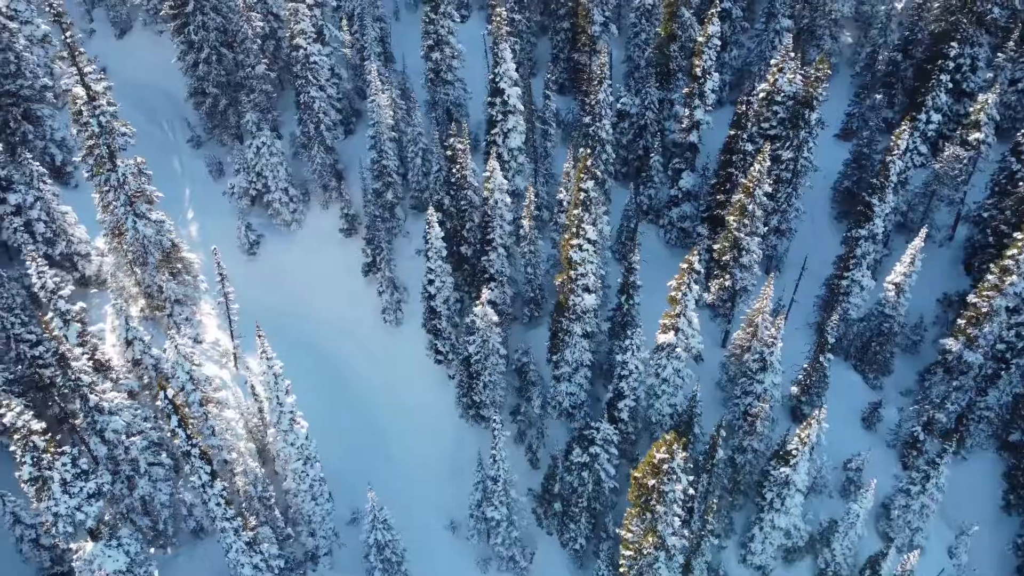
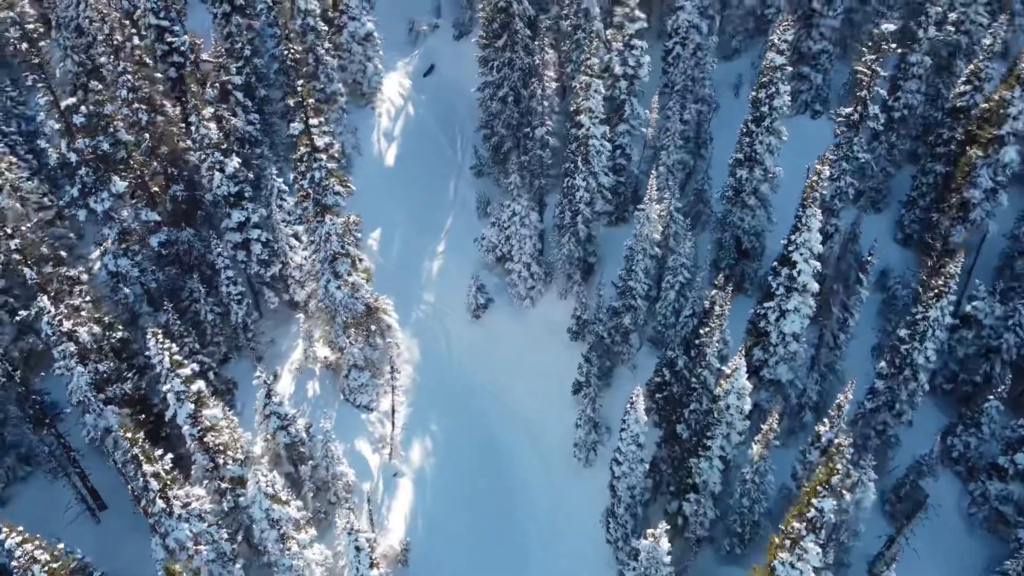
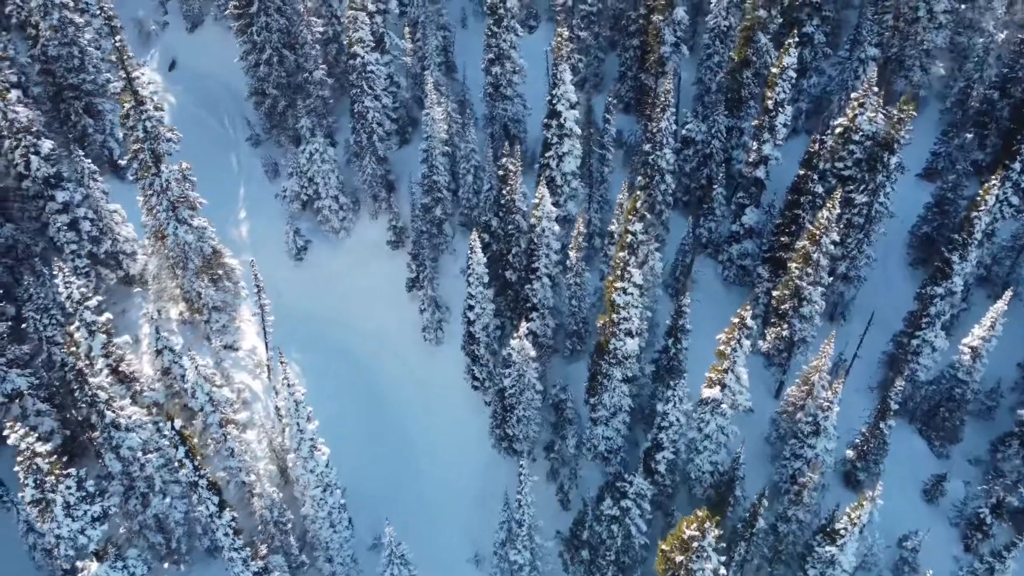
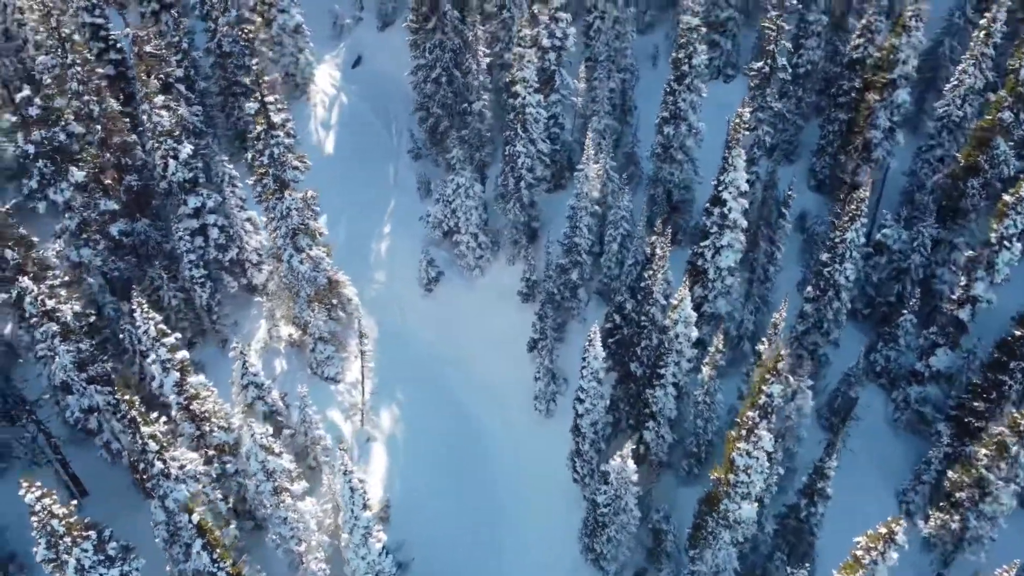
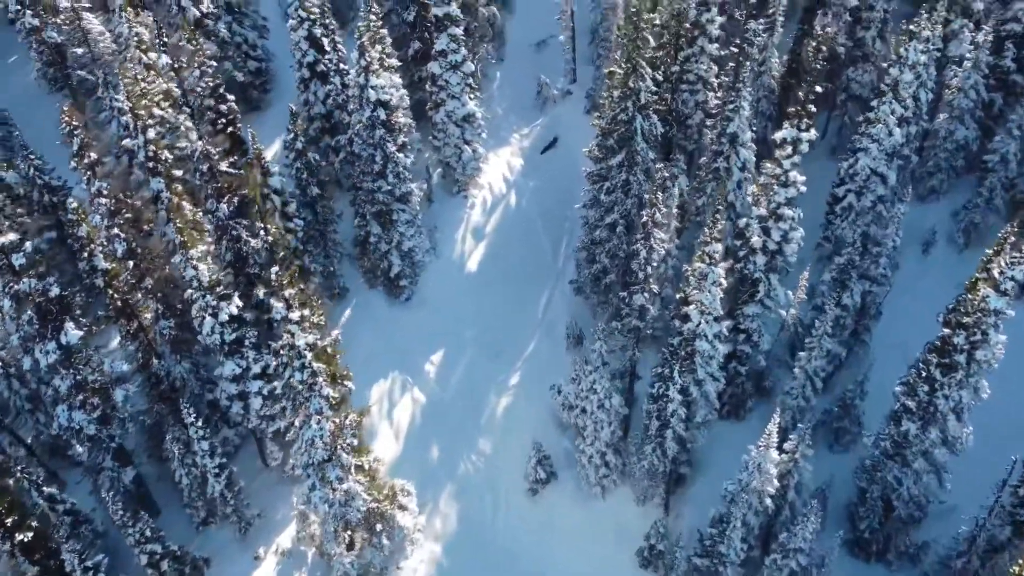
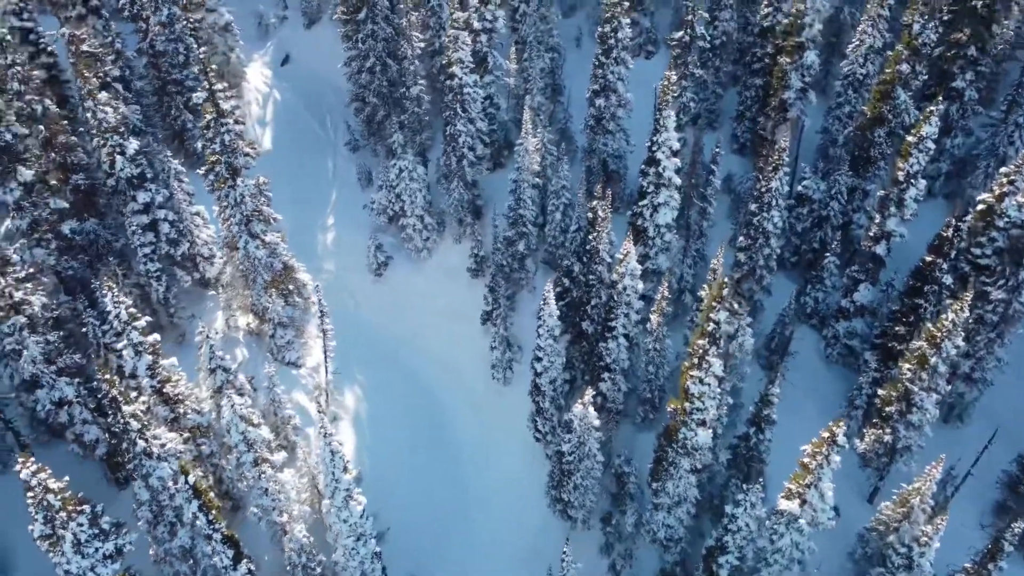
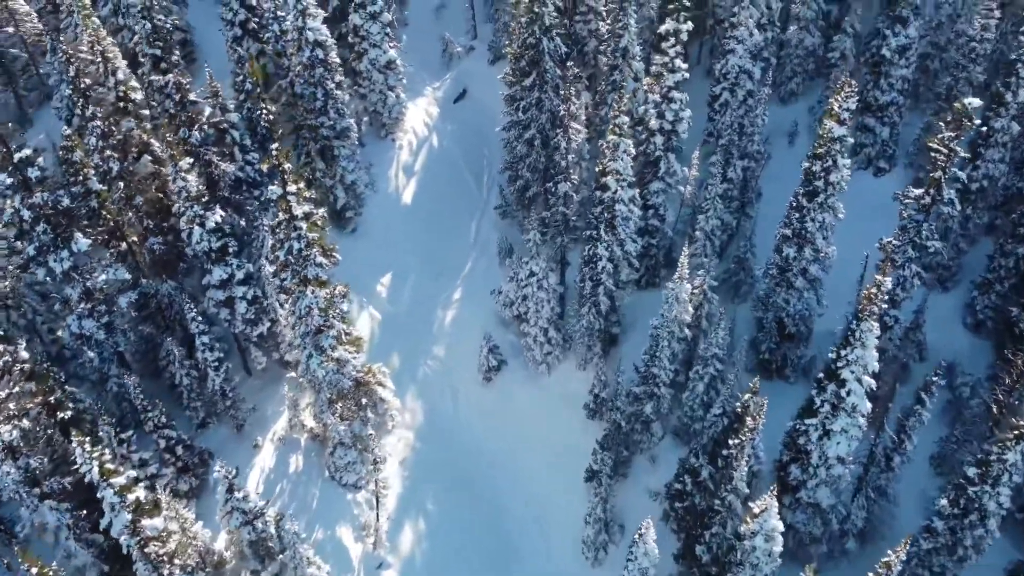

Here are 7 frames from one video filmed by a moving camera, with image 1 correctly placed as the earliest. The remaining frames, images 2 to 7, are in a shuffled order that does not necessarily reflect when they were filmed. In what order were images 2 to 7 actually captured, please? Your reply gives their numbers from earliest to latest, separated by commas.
3, 6, 4, 2, 7, 5
